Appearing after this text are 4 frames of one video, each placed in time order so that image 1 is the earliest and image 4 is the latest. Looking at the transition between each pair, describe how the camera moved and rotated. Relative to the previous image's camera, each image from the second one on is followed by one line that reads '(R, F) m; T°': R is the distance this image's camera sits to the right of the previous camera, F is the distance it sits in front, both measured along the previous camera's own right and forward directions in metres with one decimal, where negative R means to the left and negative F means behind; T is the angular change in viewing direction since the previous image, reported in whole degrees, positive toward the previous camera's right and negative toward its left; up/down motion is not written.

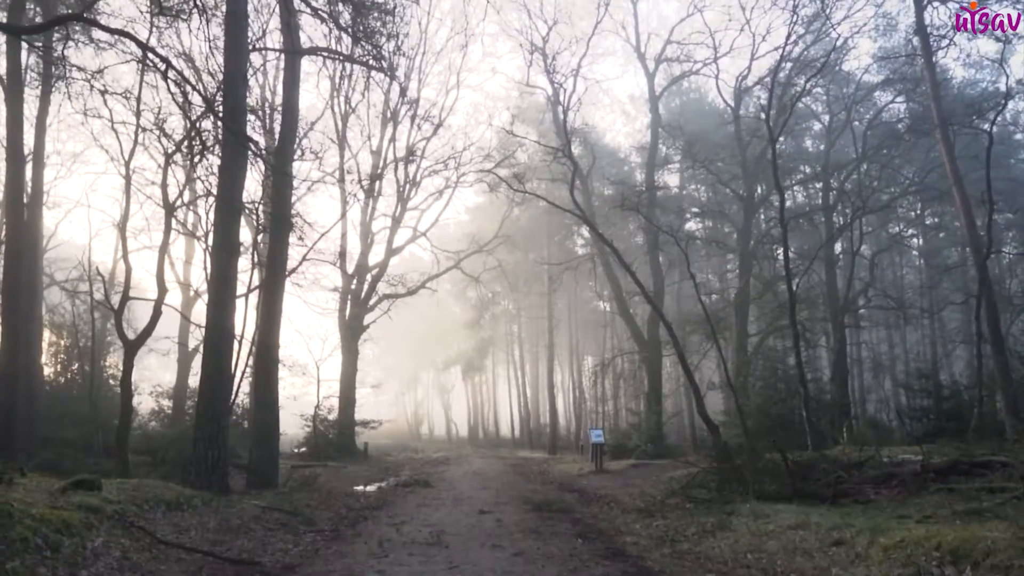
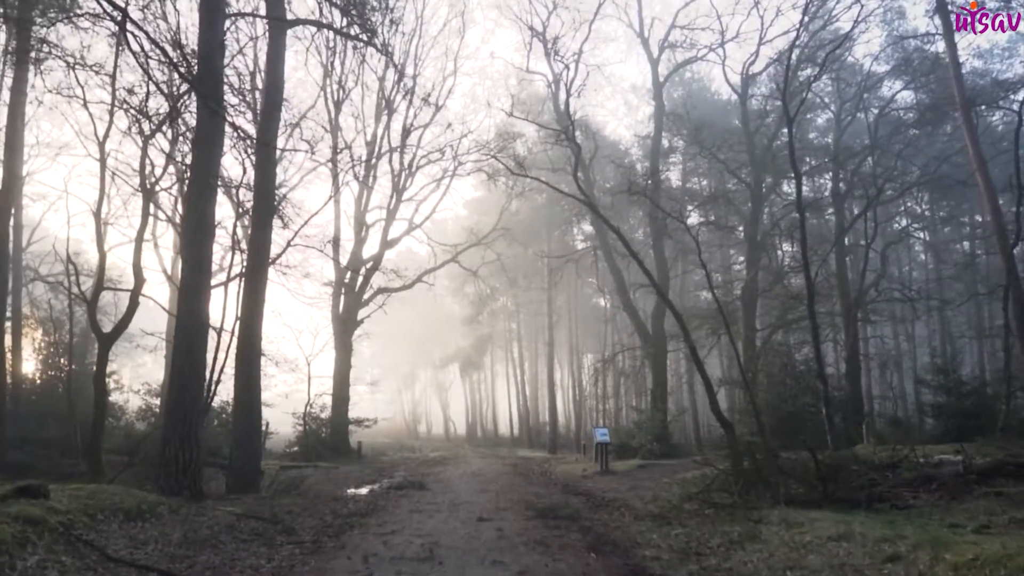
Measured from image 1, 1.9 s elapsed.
(0.0, +1.0) m; 0°
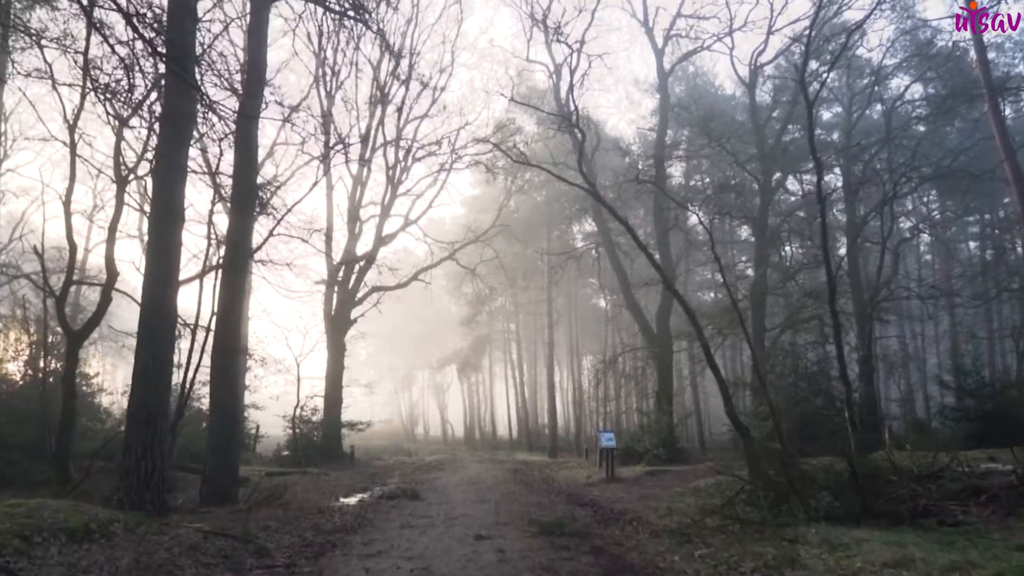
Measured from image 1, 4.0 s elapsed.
(0.0, +1.1) m; 0°
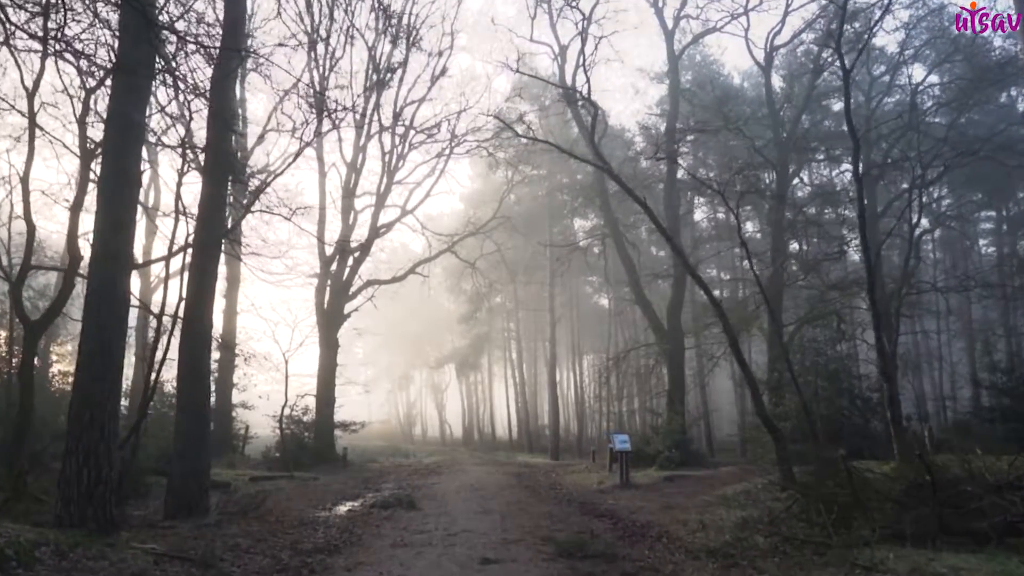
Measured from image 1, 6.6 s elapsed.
(-0.1, +1.4) m; 0°
